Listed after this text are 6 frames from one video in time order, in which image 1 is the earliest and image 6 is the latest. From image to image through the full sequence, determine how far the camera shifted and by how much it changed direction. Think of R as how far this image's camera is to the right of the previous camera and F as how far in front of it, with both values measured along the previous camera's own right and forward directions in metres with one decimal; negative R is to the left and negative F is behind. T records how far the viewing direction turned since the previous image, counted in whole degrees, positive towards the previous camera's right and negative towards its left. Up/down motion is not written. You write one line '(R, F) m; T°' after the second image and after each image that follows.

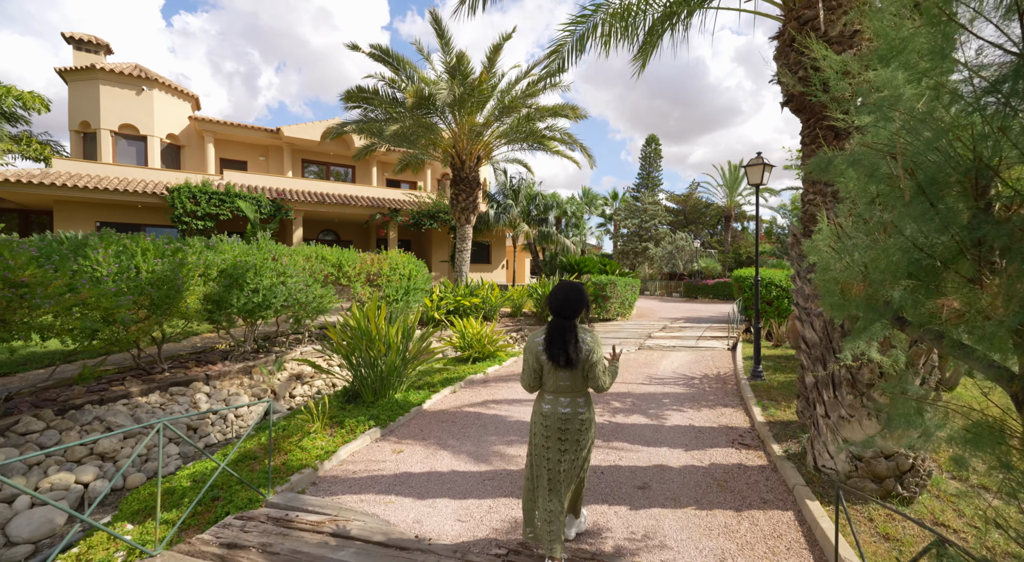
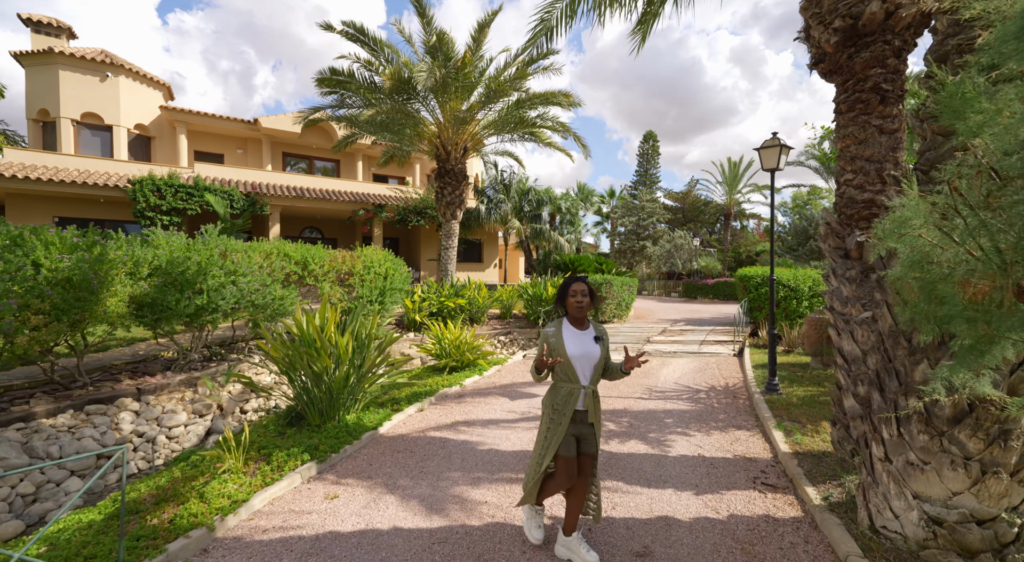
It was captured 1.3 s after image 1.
(+0.3, +1.1) m; 0°
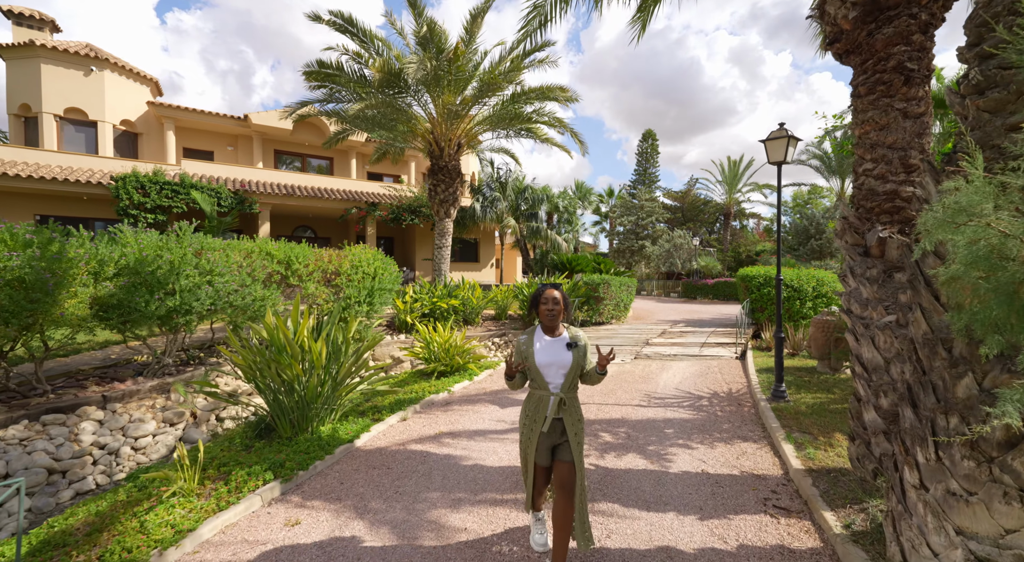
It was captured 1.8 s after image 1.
(+0.1, +0.4) m; 0°
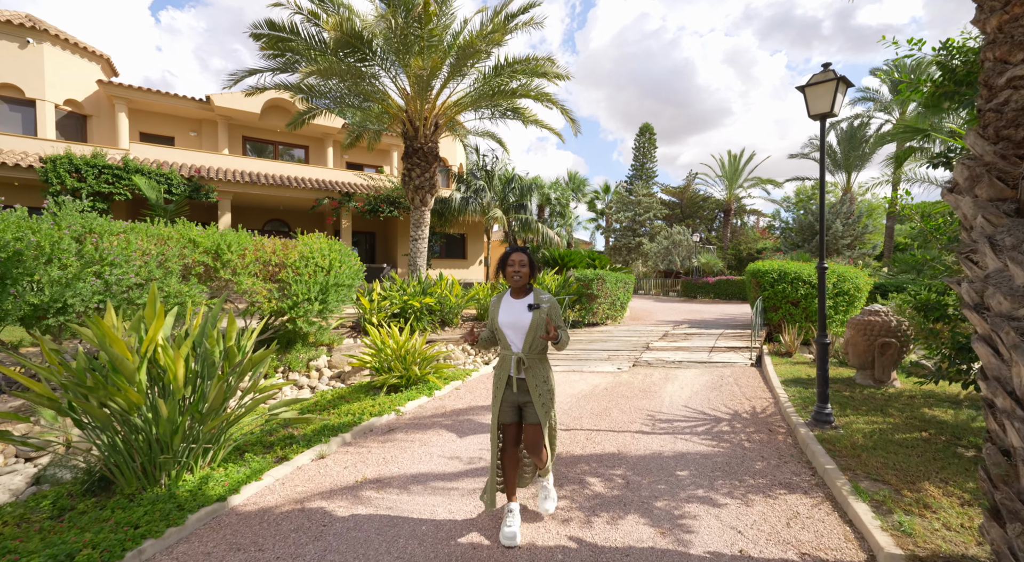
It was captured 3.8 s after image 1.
(+0.3, +1.7) m; 0°
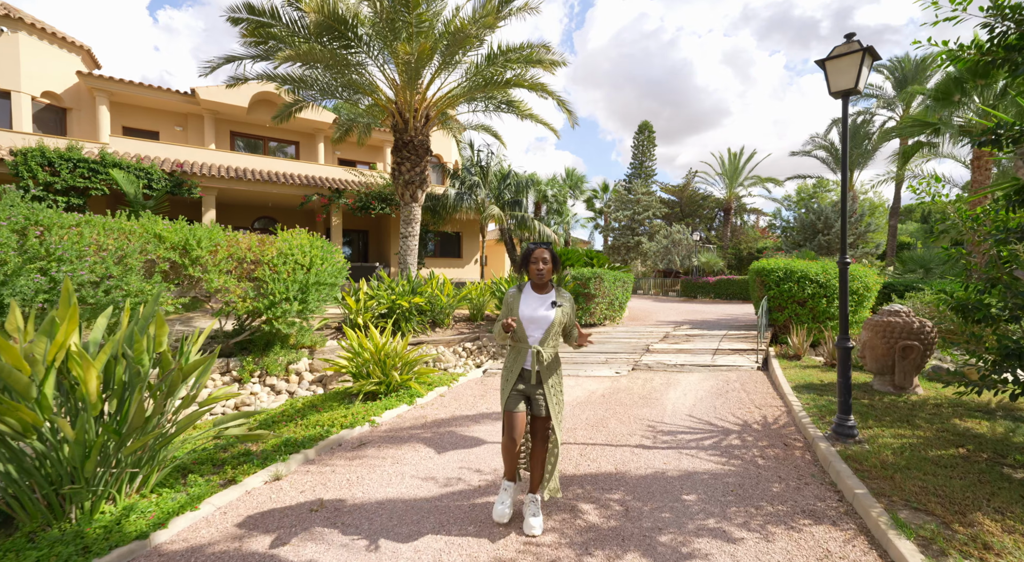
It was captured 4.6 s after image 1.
(+0.1, +0.6) m; 0°
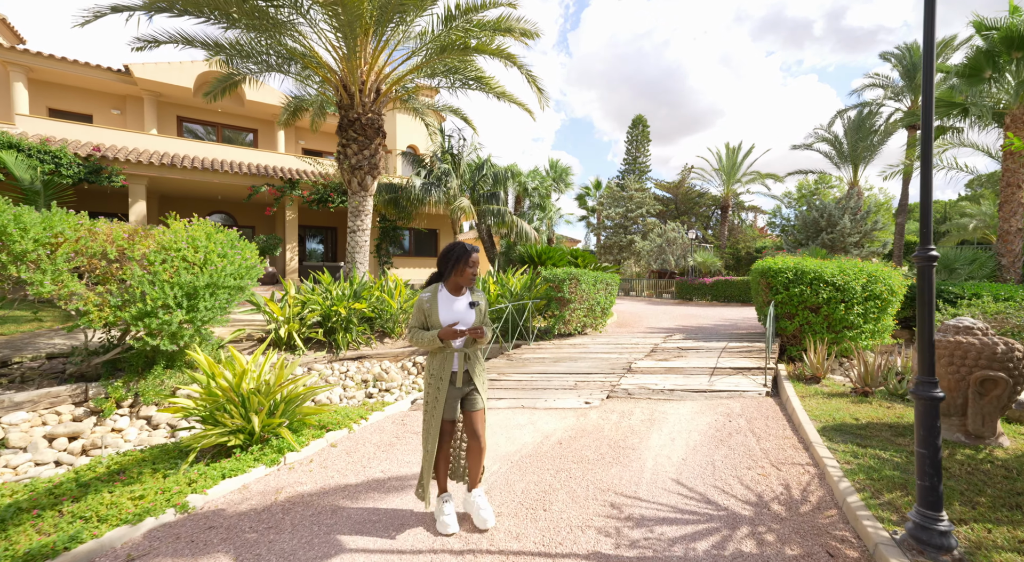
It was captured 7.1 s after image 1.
(+0.7, +2.0) m; 0°
